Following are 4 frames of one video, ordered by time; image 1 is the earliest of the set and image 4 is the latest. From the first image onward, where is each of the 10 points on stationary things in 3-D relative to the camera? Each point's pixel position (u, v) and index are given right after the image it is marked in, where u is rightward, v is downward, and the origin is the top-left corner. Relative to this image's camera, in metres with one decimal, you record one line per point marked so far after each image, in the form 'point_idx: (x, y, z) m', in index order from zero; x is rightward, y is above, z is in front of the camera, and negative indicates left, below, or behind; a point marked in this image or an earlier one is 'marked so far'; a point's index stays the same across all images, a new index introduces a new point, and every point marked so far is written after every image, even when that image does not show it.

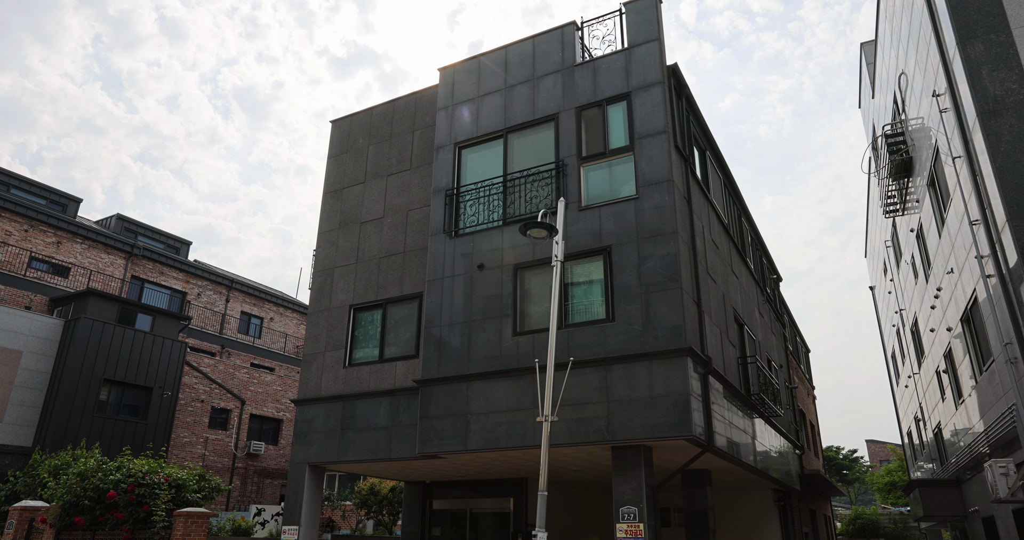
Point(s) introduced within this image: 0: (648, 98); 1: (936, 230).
0: (+2.8, +3.5, +14.1) m
1: (+10.0, +1.0, +16.4) m
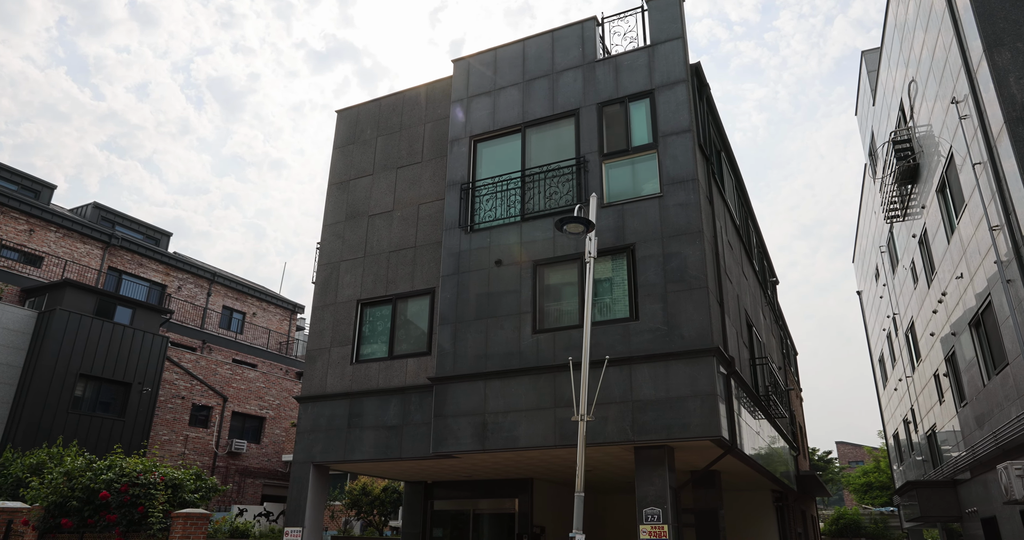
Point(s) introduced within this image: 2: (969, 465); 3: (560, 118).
0: (+3.2, +3.5, +14.0) m
1: (+10.3, +0.9, +16.6) m
2: (+10.6, -4.6, +16.2) m
3: (+1.1, +3.3, +15.1) m
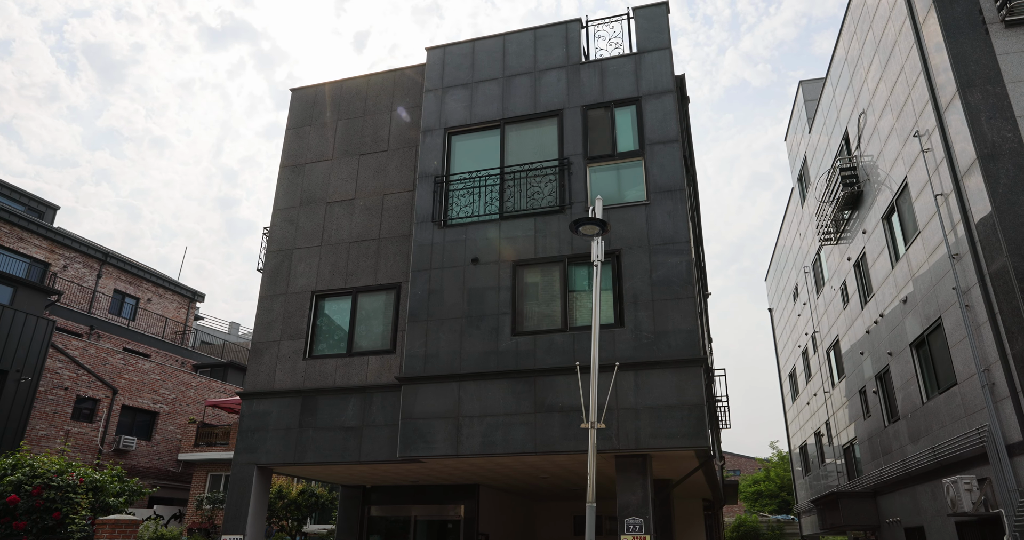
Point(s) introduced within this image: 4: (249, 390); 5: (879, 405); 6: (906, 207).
0: (+3.0, +3.3, +14.1) m
1: (+9.4, +0.3, +17.6) m
2: (+9.5, -5.2, +17.2) m
3: (+0.7, +3.3, +14.8) m
4: (-5.6, -2.6, +15.0) m
5: (+9.9, -3.7, +18.9) m
6: (+8.9, +1.4, +15.8) m
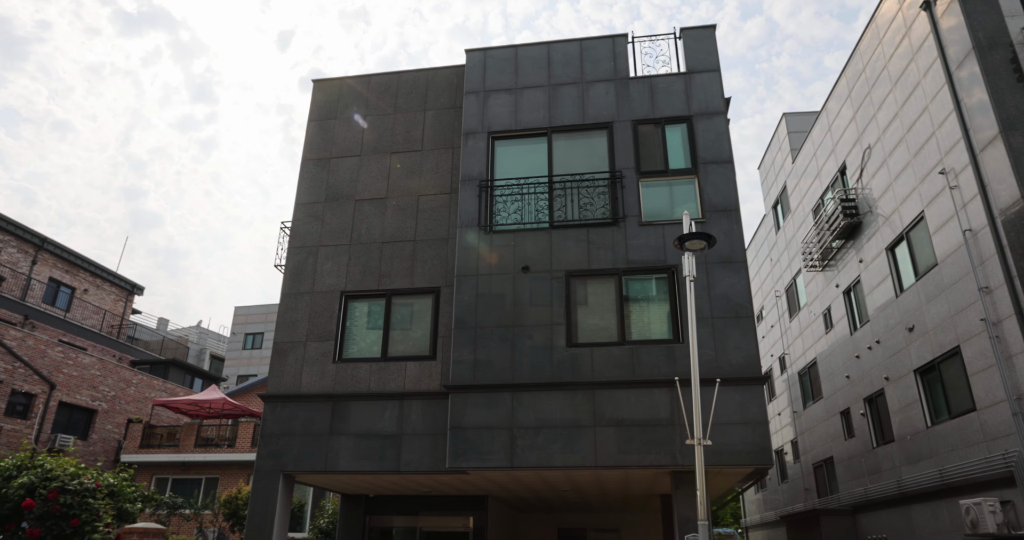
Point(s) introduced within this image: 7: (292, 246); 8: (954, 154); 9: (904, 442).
0: (+4.1, +3.0, +14.3) m
1: (+9.9, -0.5, +18.4) m
2: (+9.8, -5.9, +17.9) m
3: (+1.7, +3.0, +14.8) m
4: (-4.9, -2.5, +14.2) m
5: (+10.1, -4.4, +19.7) m
6: (+9.7, +0.7, +16.5) m
7: (-4.9, +0.5, +15.5) m
8: (+9.3, +2.4, +14.7) m
9: (+9.8, -4.3, +17.2) m
